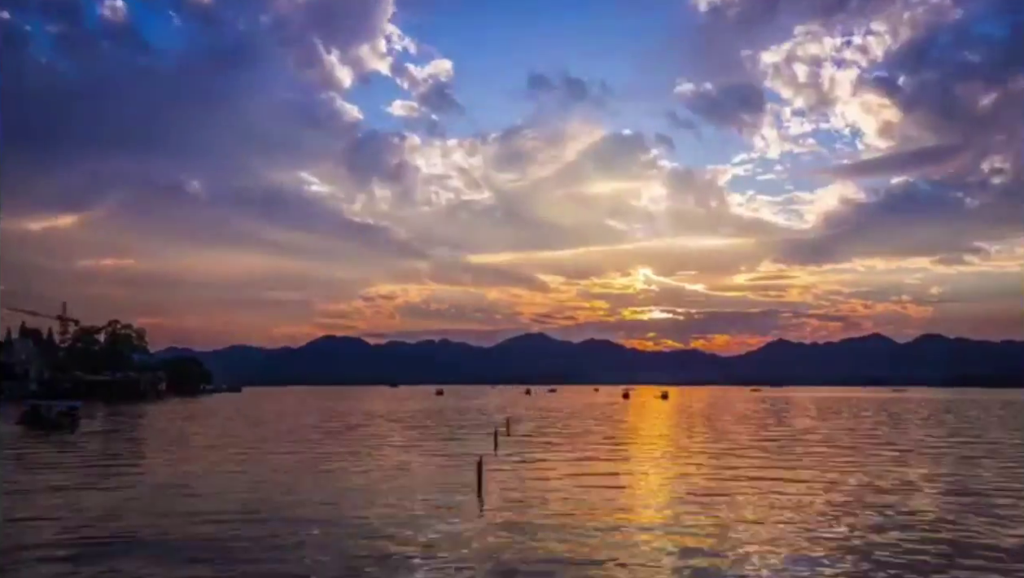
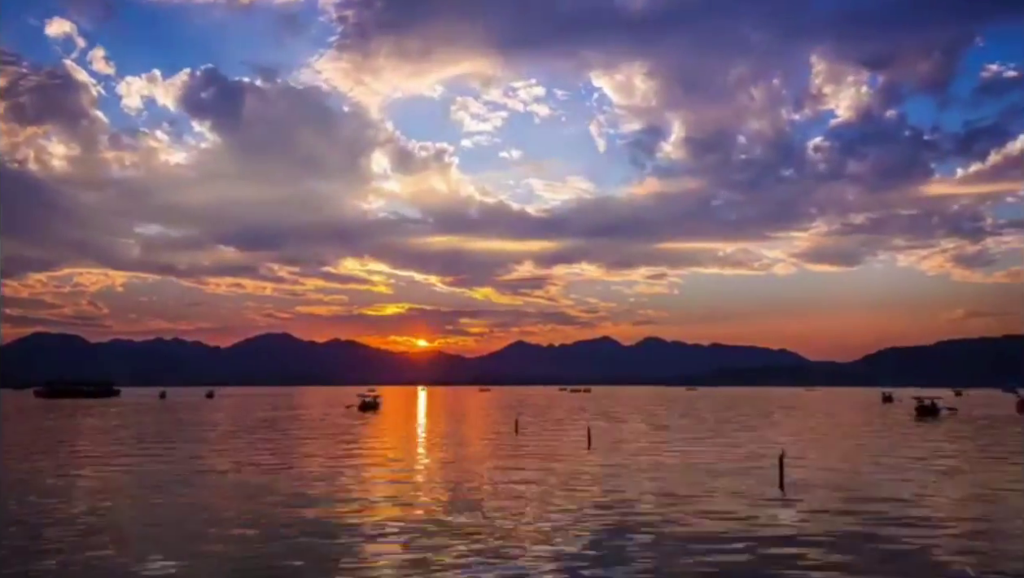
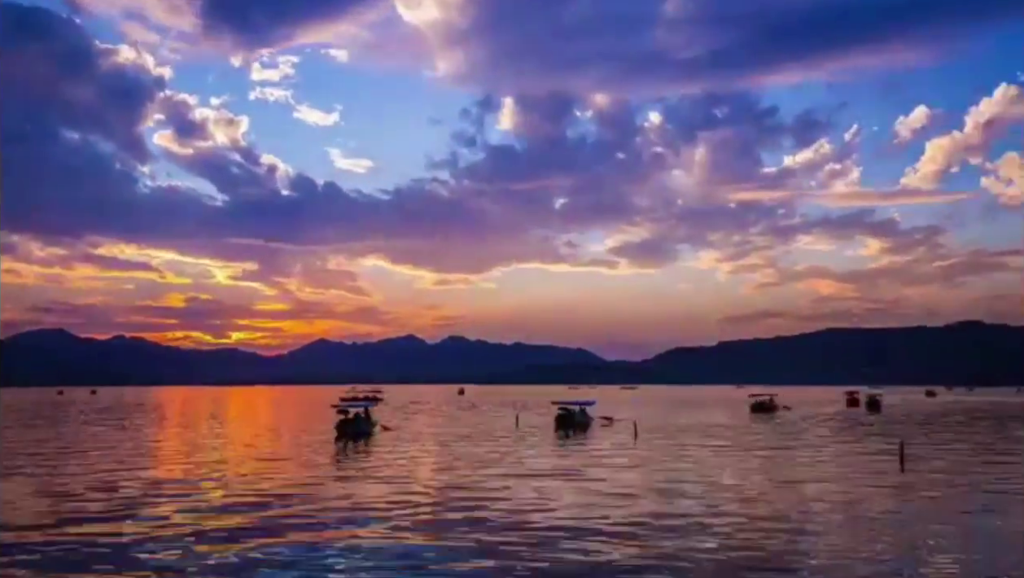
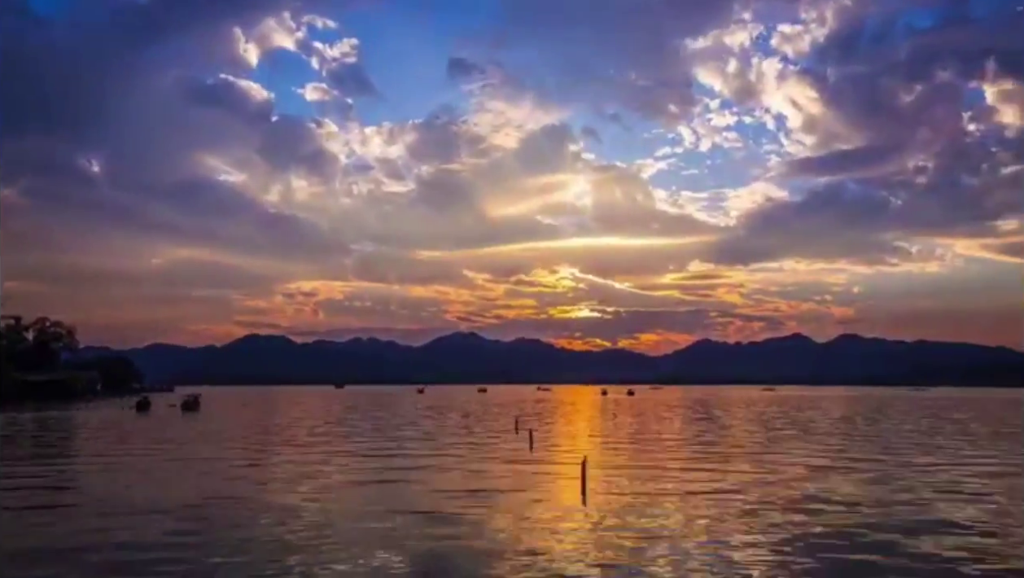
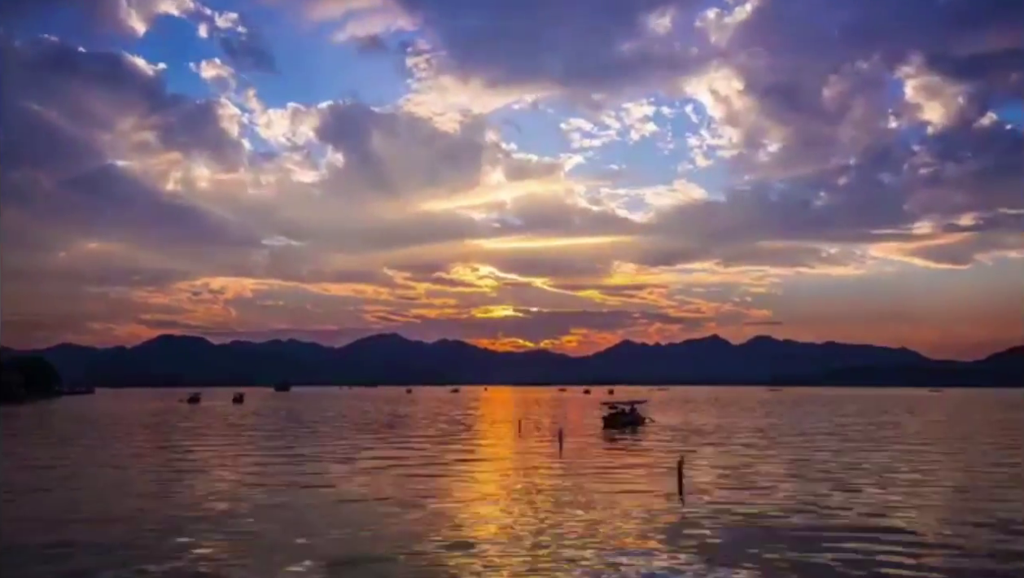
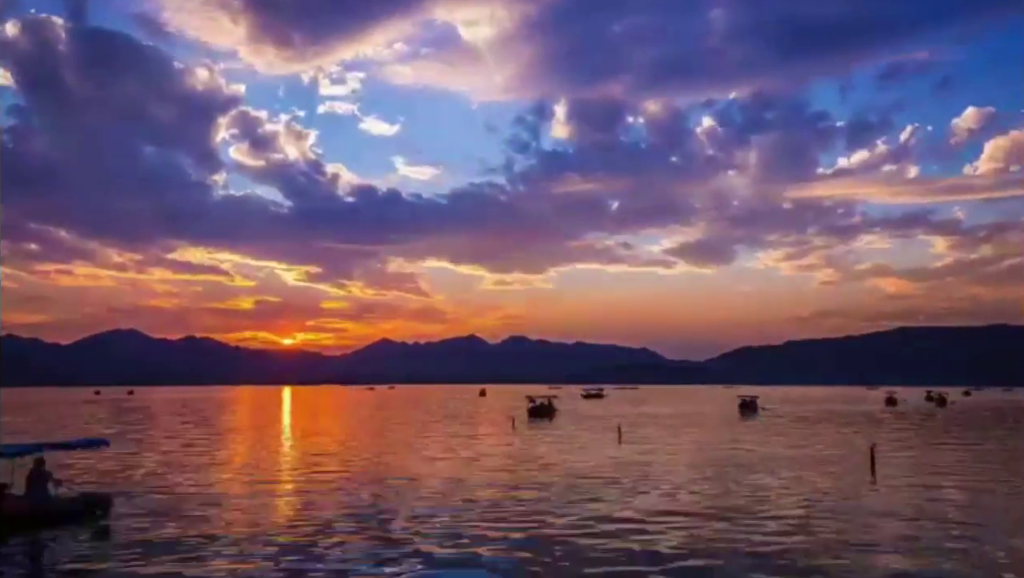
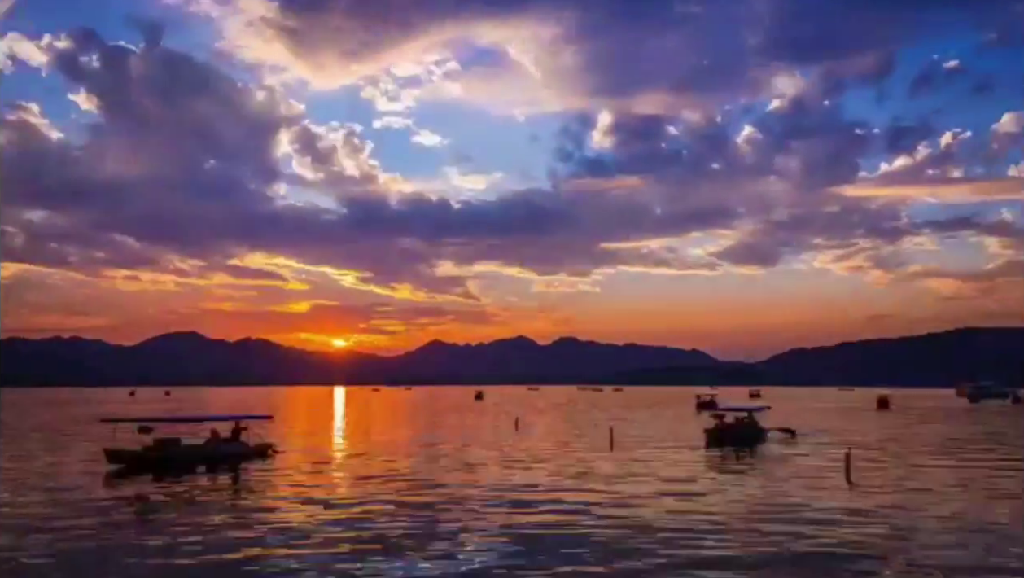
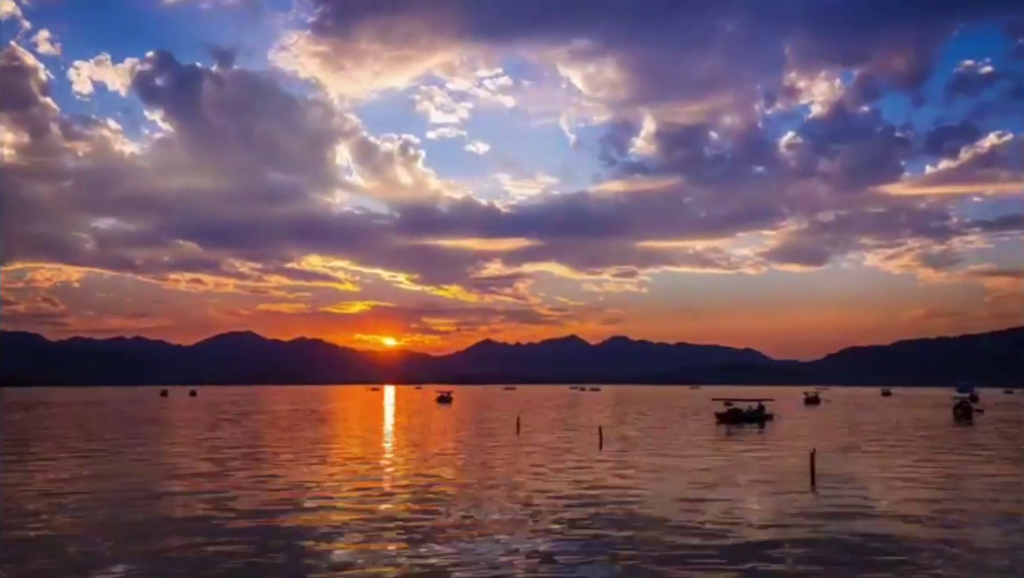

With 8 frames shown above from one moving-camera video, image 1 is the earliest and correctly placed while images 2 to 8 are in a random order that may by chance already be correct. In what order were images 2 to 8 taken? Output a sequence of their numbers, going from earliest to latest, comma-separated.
4, 5, 2, 8, 7, 6, 3
